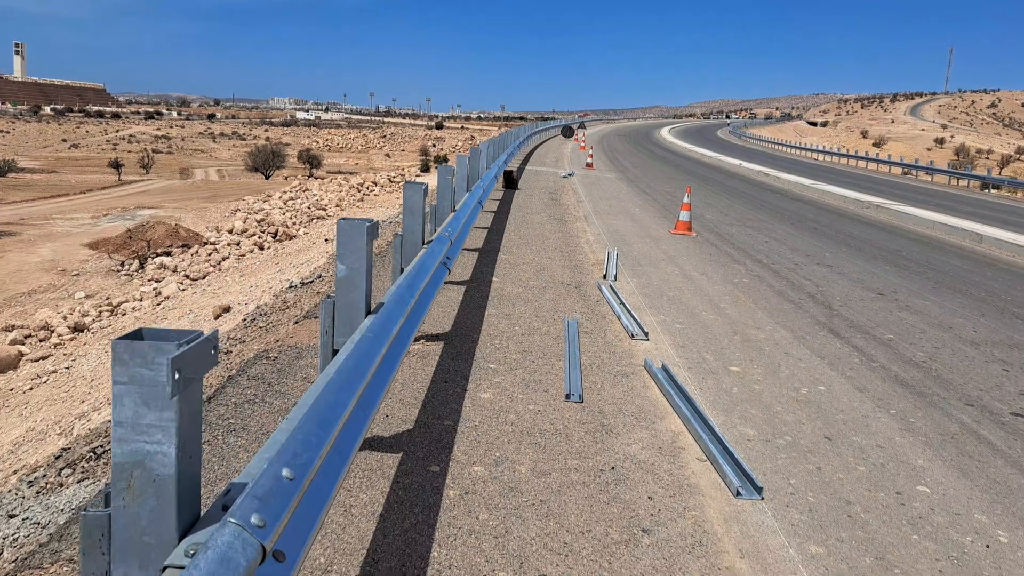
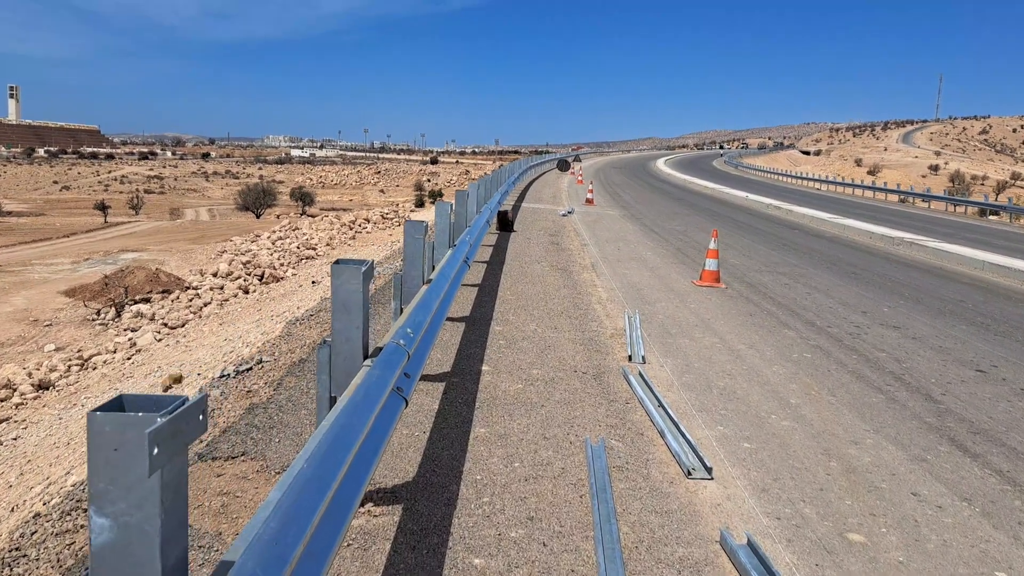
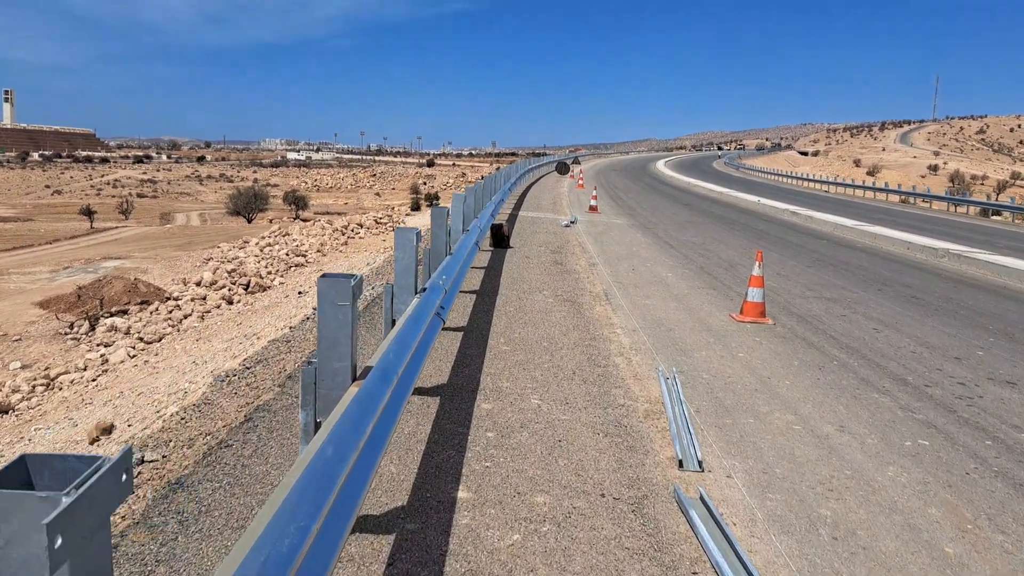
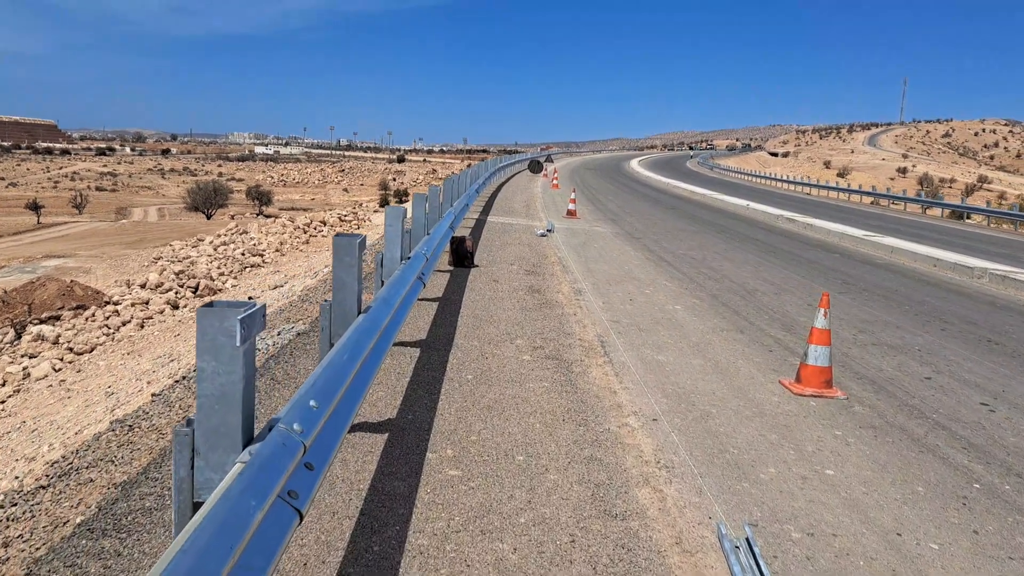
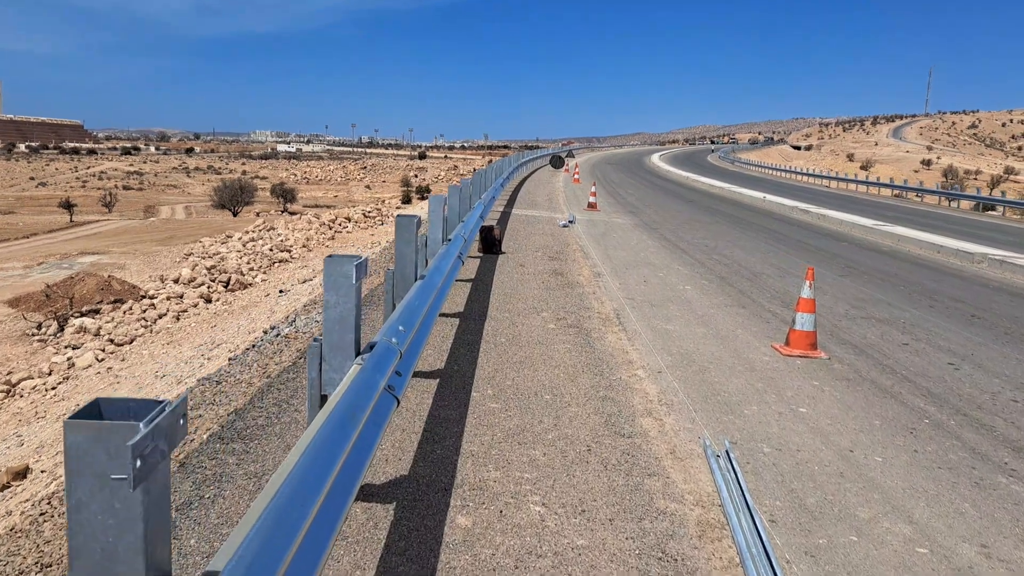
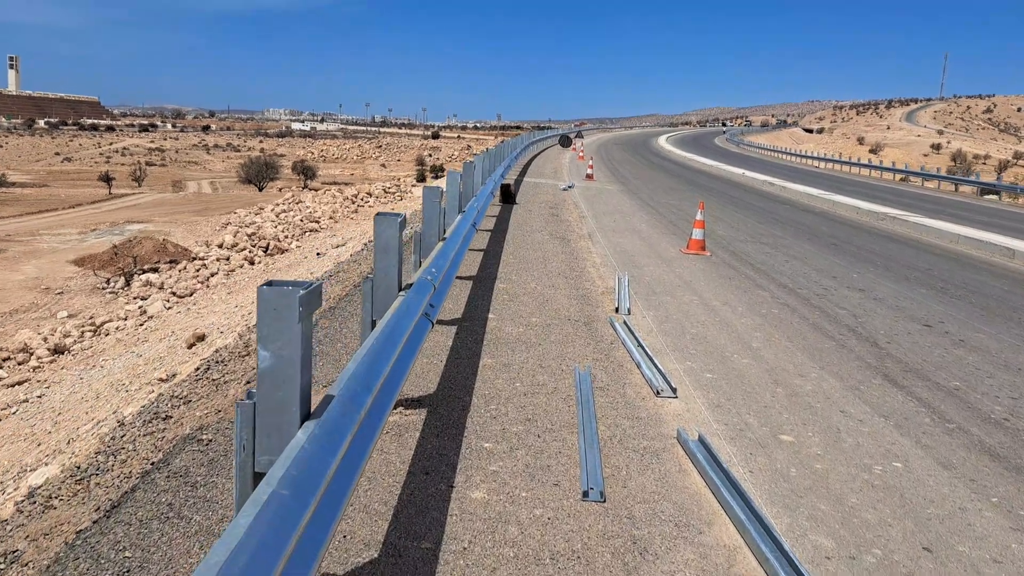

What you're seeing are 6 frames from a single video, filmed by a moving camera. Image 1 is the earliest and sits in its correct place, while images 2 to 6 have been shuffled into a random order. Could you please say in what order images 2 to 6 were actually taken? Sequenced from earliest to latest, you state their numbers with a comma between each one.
6, 2, 3, 5, 4
